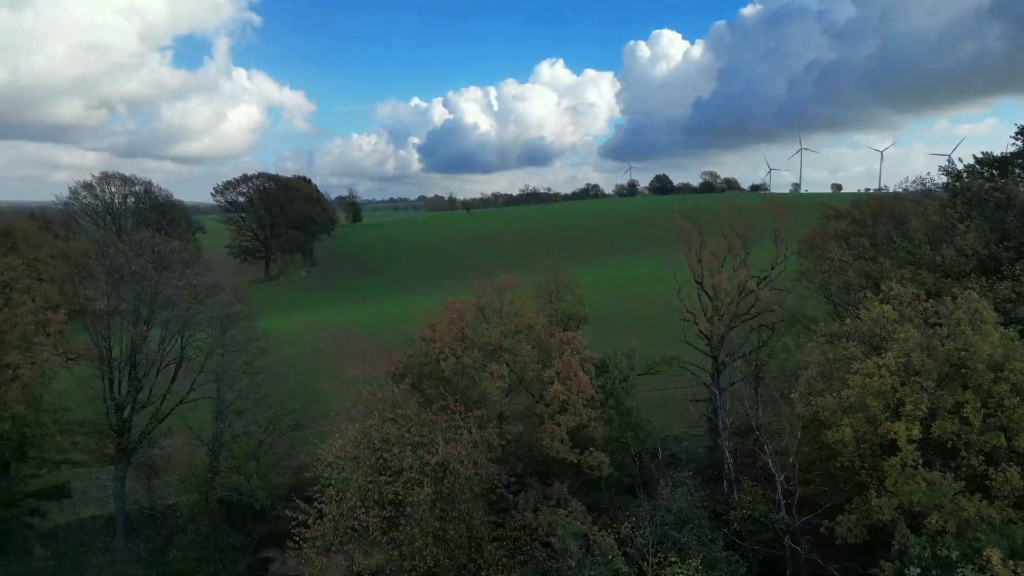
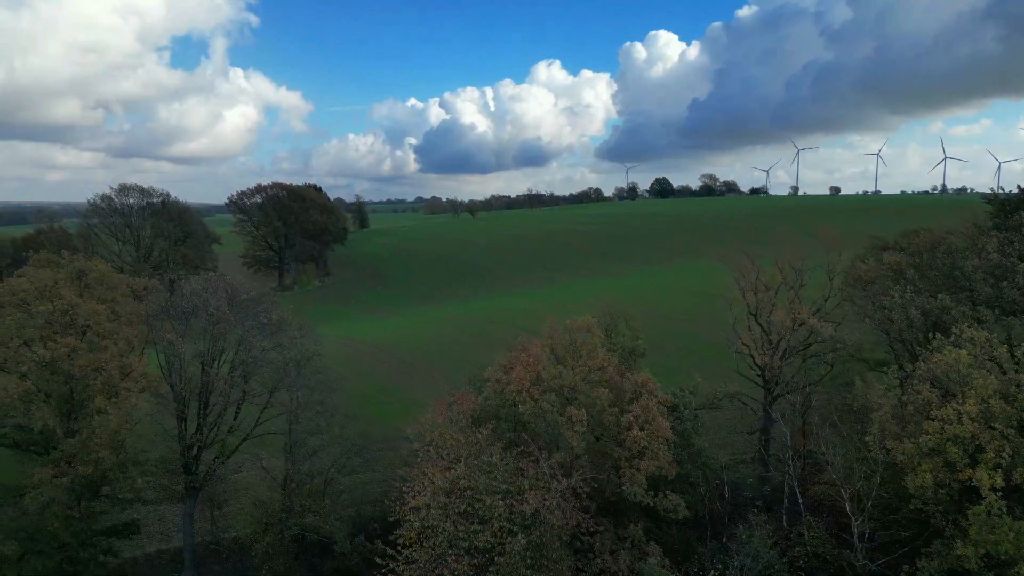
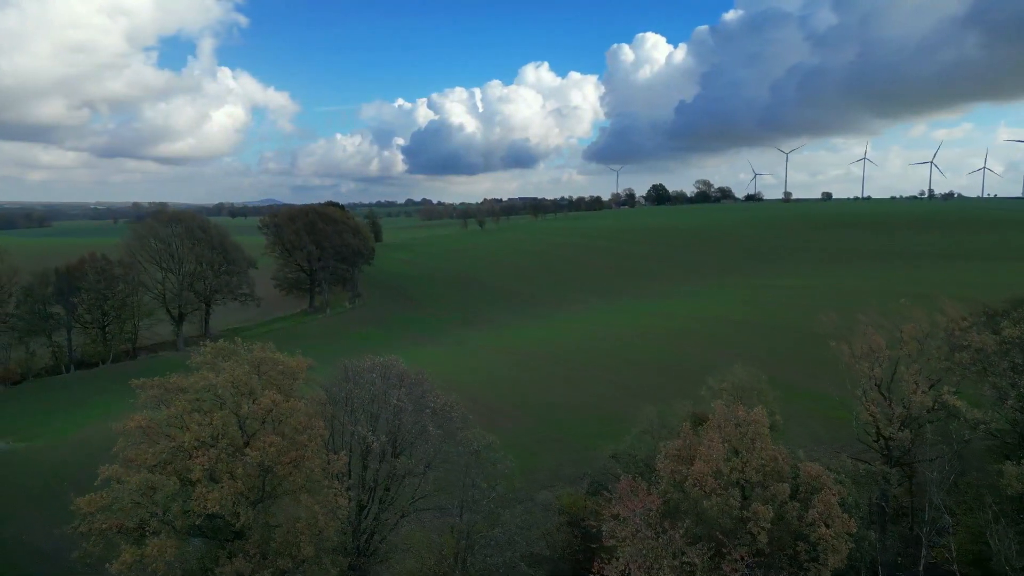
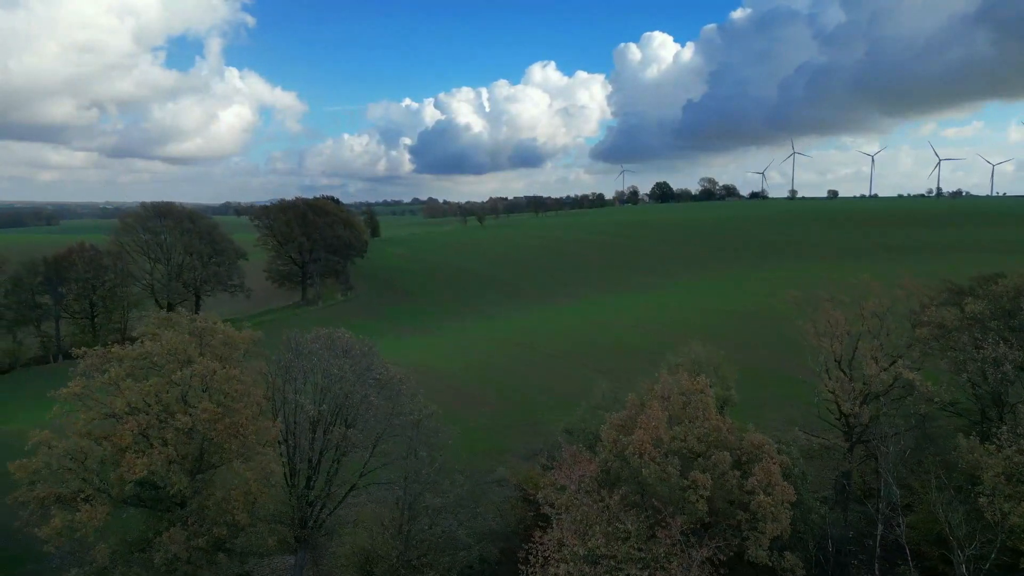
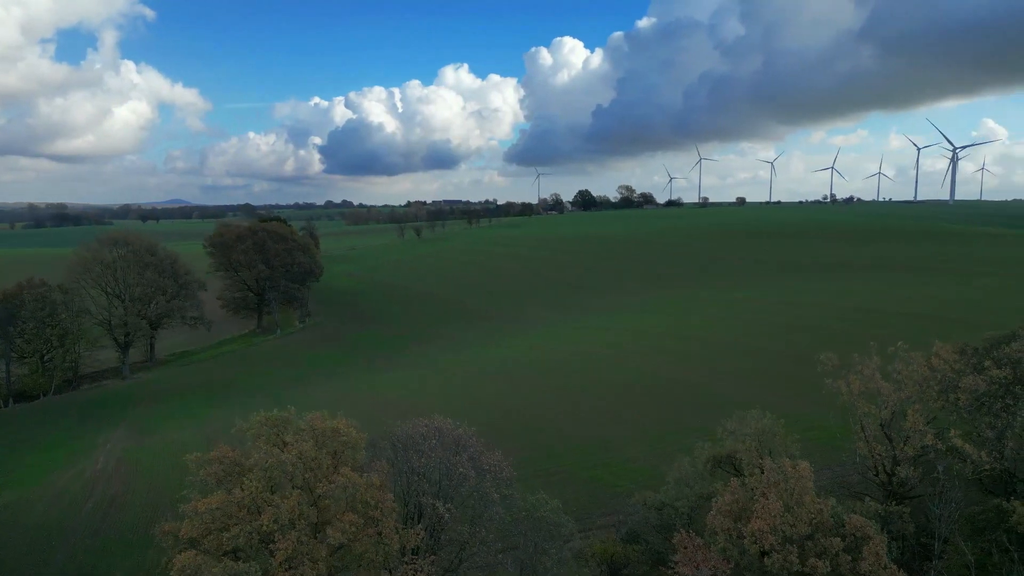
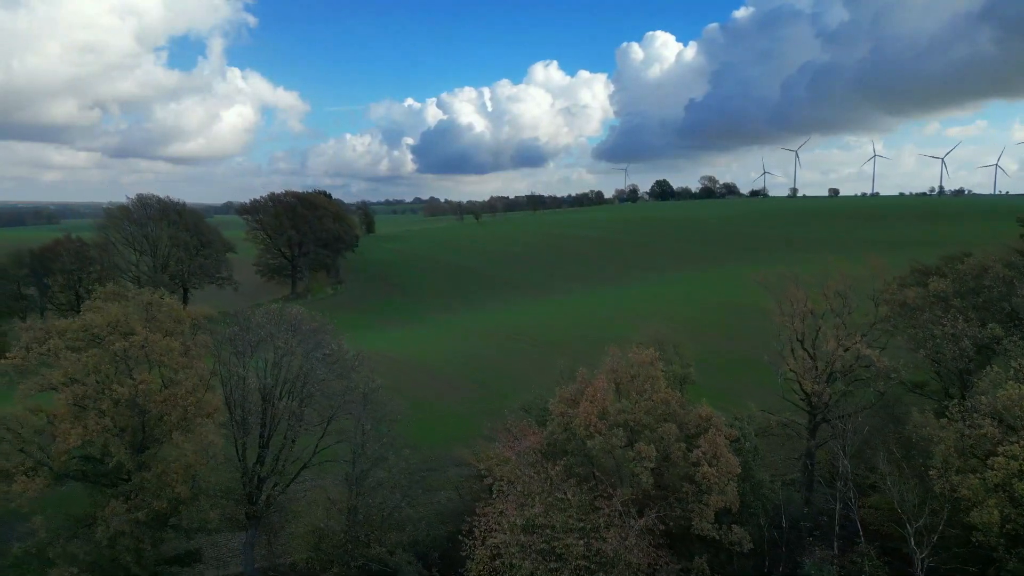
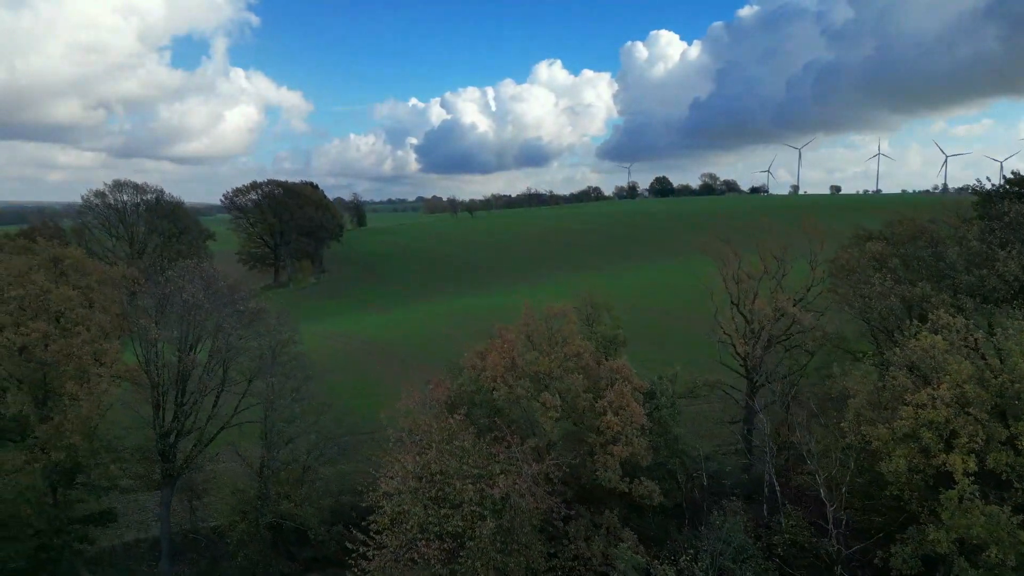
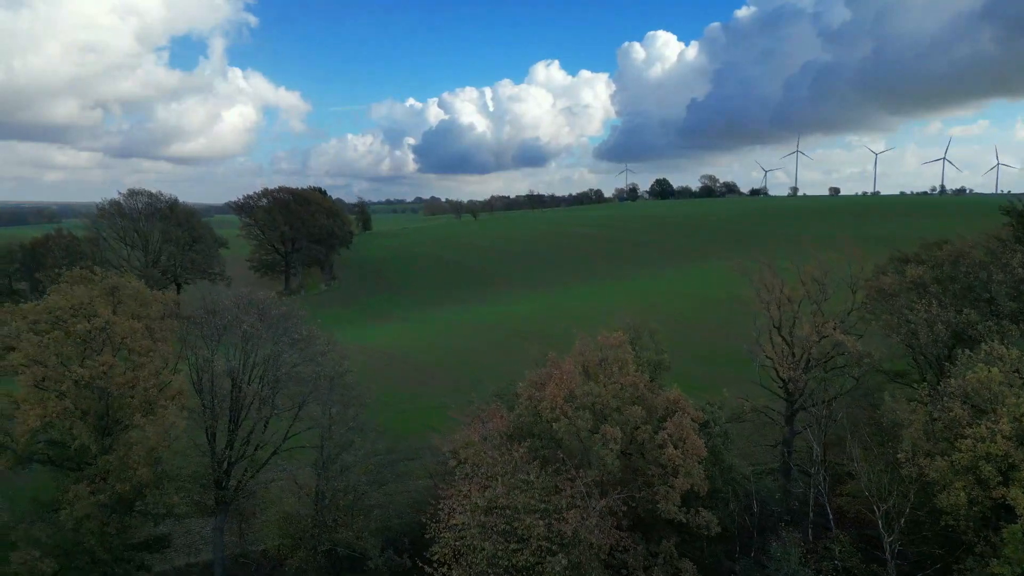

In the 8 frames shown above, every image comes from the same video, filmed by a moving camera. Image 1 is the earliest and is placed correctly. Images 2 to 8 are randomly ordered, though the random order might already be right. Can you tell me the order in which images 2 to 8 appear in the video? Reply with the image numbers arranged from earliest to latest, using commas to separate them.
7, 2, 8, 6, 4, 3, 5
